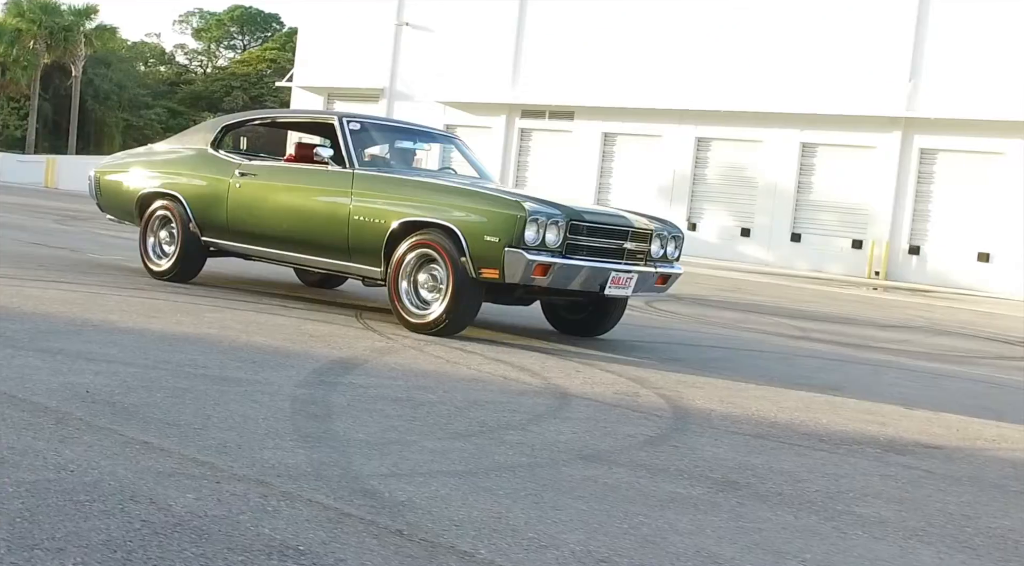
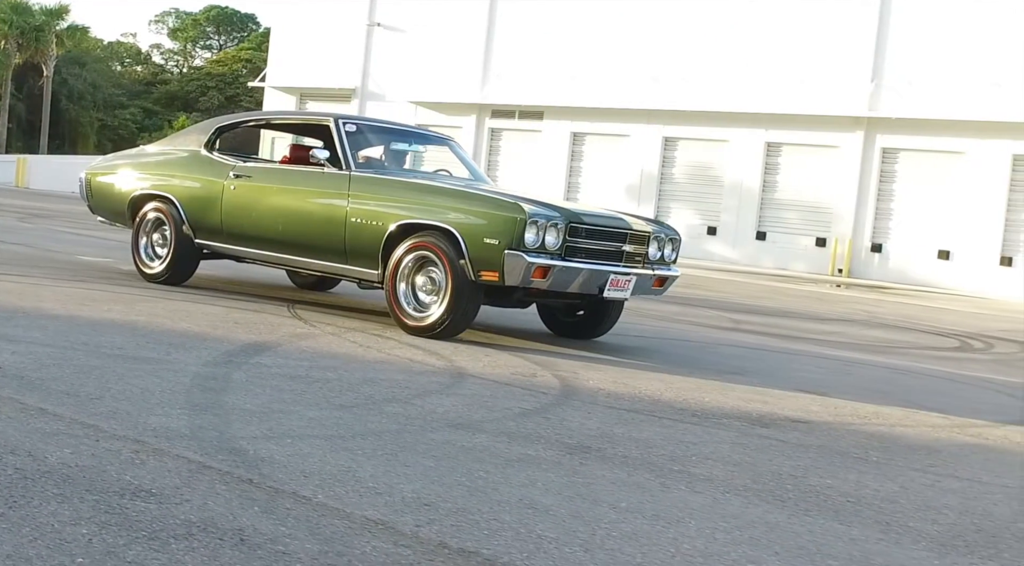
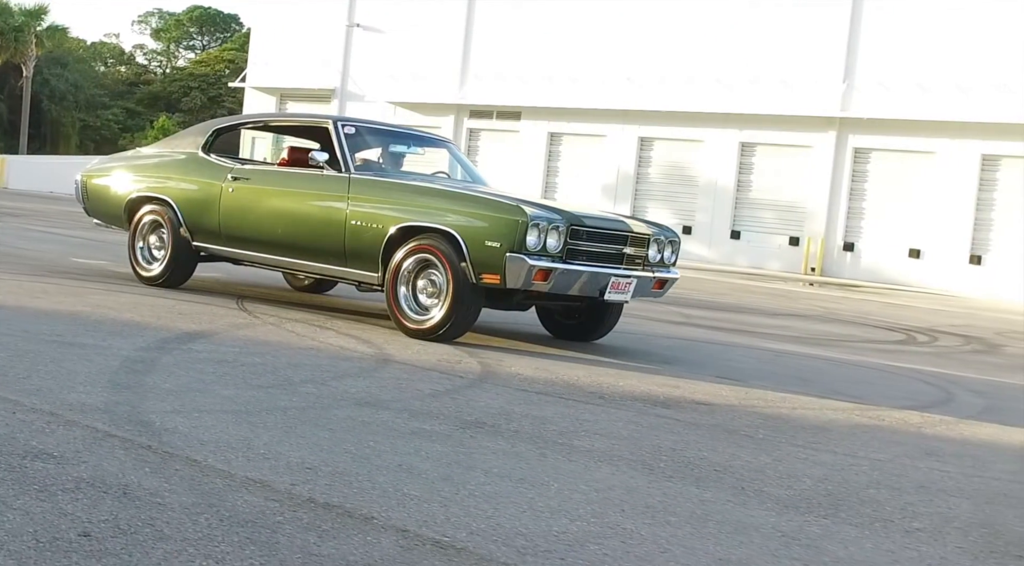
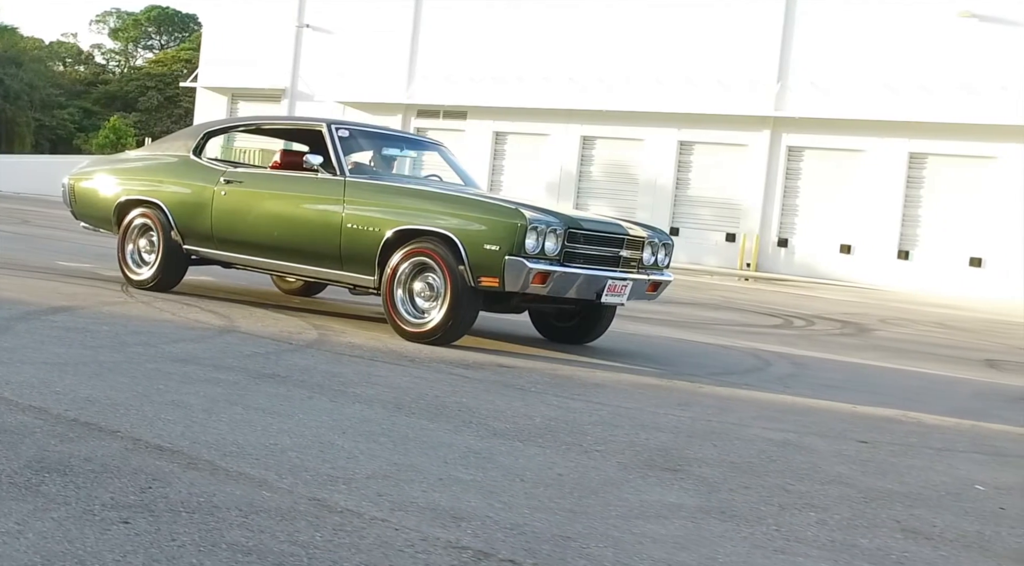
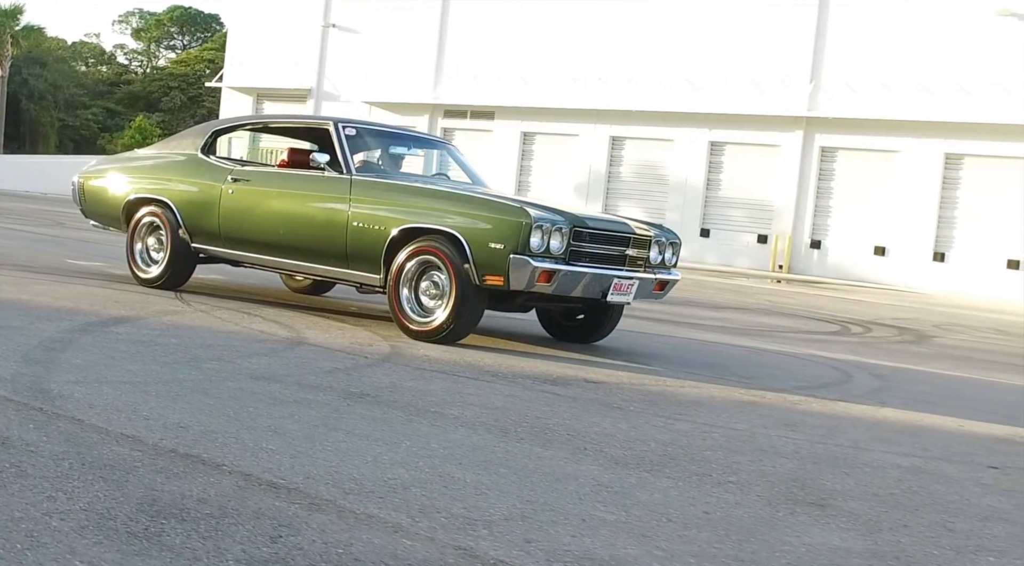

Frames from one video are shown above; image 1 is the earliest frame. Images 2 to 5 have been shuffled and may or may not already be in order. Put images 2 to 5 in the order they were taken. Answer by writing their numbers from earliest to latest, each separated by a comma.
2, 3, 5, 4
